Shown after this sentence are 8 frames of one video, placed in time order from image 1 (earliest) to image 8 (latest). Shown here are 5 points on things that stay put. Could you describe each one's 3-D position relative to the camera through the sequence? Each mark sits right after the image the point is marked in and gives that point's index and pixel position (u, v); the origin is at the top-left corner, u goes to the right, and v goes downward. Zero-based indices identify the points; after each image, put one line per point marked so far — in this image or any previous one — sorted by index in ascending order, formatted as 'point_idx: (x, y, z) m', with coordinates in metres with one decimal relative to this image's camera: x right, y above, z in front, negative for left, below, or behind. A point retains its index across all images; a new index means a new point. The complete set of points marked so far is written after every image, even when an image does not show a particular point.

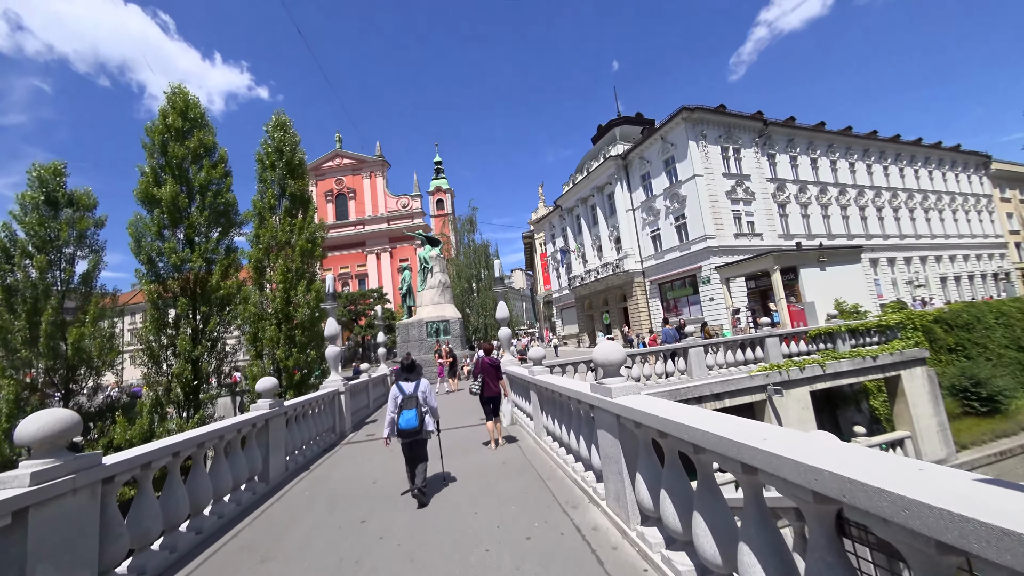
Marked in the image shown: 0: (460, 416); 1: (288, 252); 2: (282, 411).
0: (-1.4, -3.0, +9.4) m
1: (-6.6, +1.0, +11.2) m
2: (-3.2, -1.7, +5.4) m
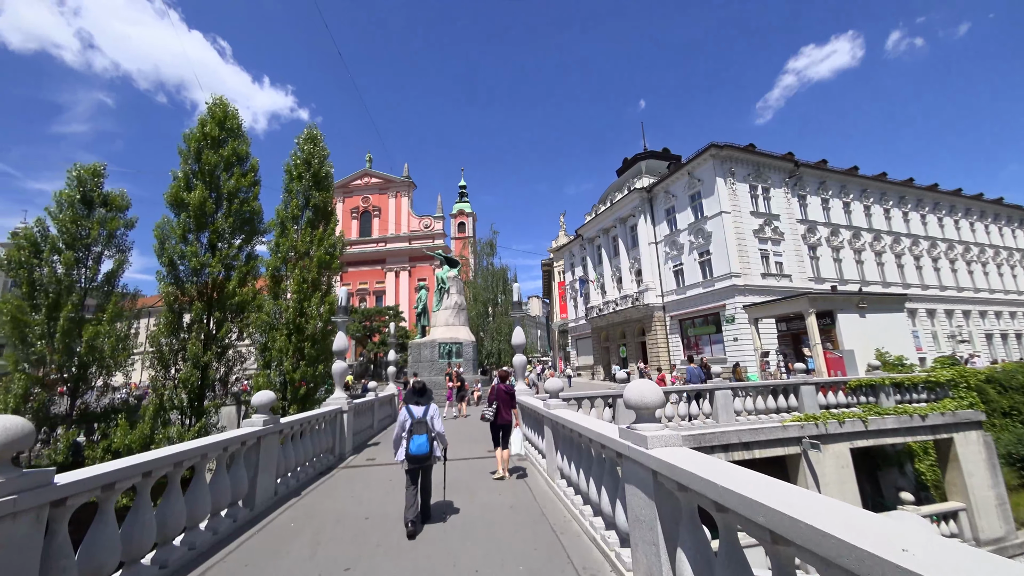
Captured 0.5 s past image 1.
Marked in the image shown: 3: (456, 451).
0: (-1.2, -3.5, +8.9) m
1: (-6.0, +0.7, +11.2) m
2: (-3.1, -1.8, +5.0) m
3: (-1.3, -3.4, +8.2) m
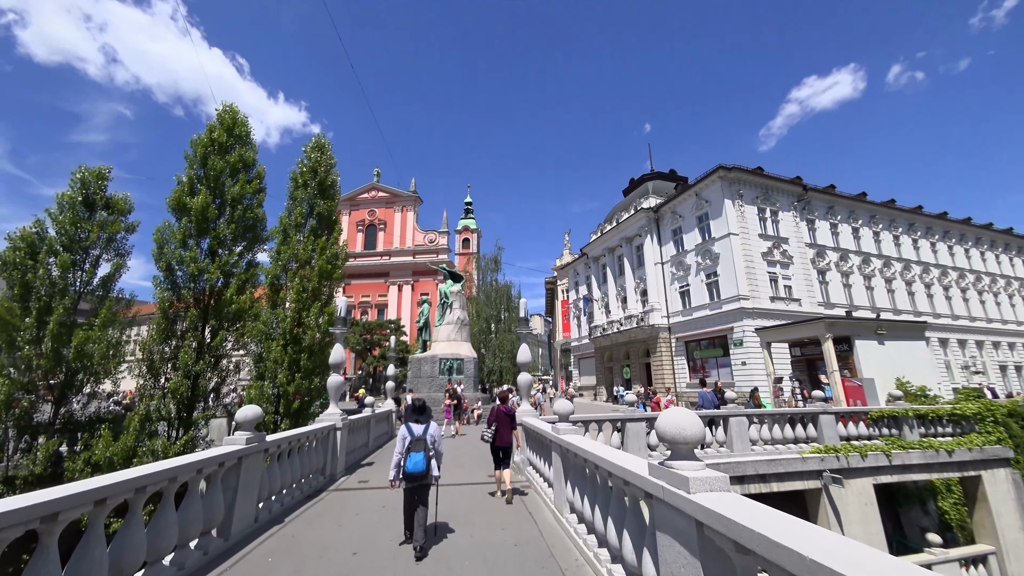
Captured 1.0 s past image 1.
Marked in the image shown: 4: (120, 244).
0: (-1.1, -3.8, +8.4) m
1: (-5.8, +0.5, +10.9) m
2: (-3.0, -1.9, +4.6) m
3: (-1.2, -3.7, +7.7) m
4: (-11.5, +1.3, +11.3) m
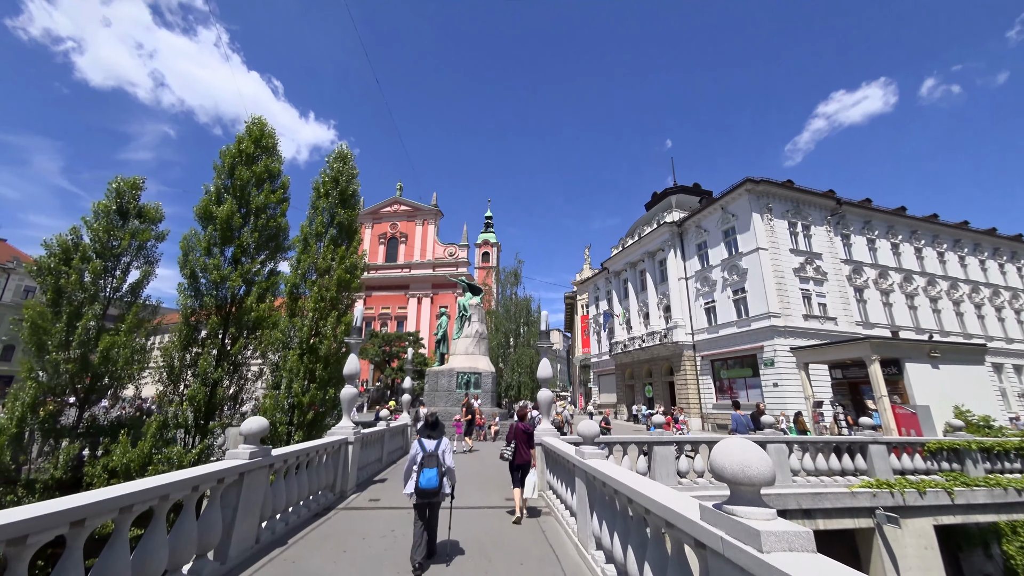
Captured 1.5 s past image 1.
0: (-0.7, -4.1, +7.9) m
1: (-5.2, +0.2, +10.8) m
2: (-2.8, -2.0, +4.3) m
3: (-0.9, -3.9, +7.3) m
4: (-10.8, +1.1, +11.6) m
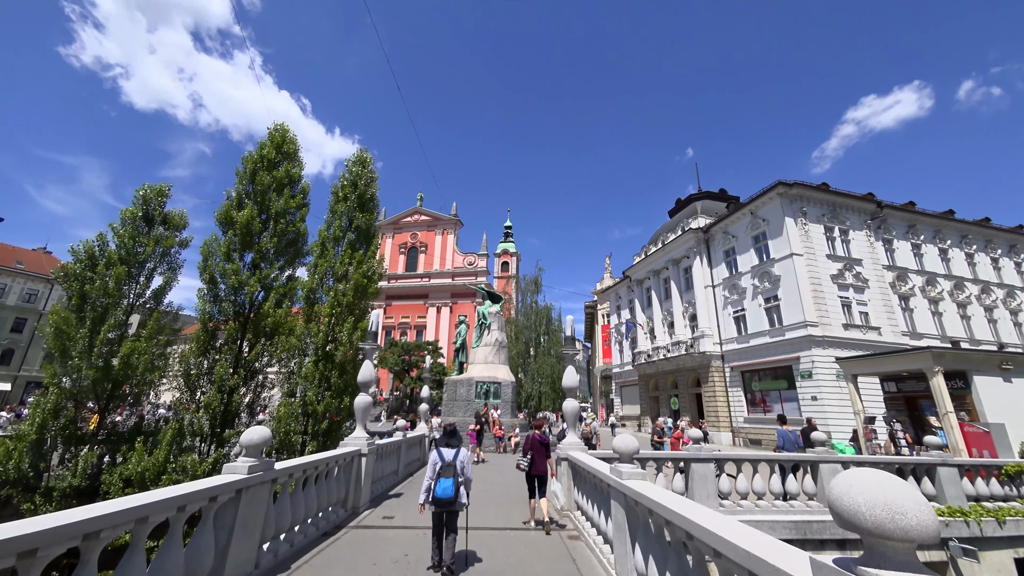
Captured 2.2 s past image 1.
0: (-0.3, -4.1, +7.4) m
1: (-4.7, +0.1, +10.6) m
2: (-2.5, -1.9, +3.9) m
3: (-0.5, -3.9, +6.8) m
4: (-10.2, +0.9, +11.6) m
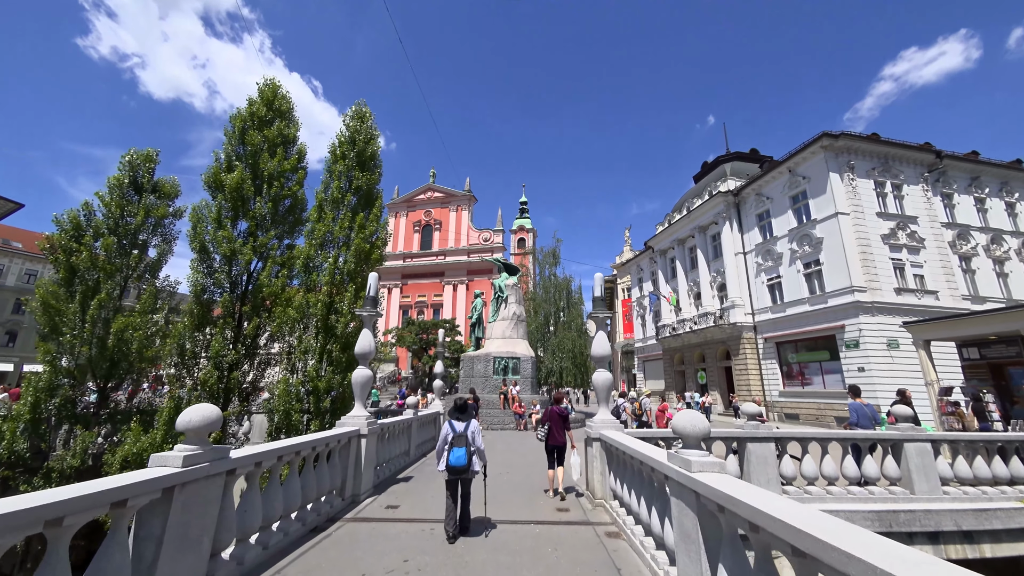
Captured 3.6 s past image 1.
0: (+0.1, -3.4, +6.5) m
1: (-4.2, +0.9, +9.7) m
2: (-2.3, -1.4, +3.0) m
3: (-0.1, -3.2, +5.9) m
4: (-9.7, +1.7, +10.9) m
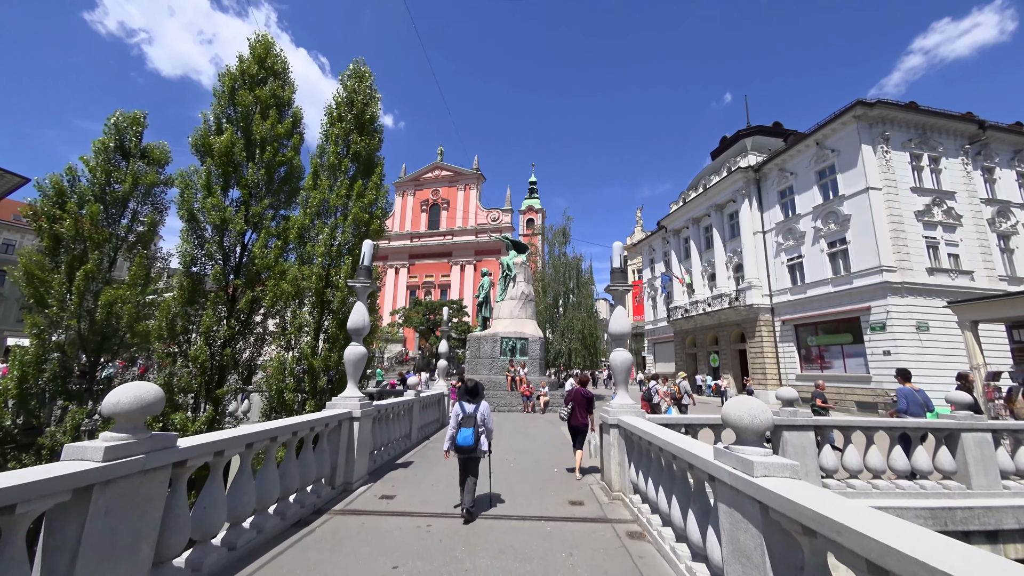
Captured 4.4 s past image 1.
0: (+0.2, -2.9, +6.0) m
1: (-4.0, +1.5, +9.0) m
2: (-2.2, -1.1, +2.5) m
3: (0.0, -2.8, +5.3) m
4: (-9.5, +2.4, +10.3) m
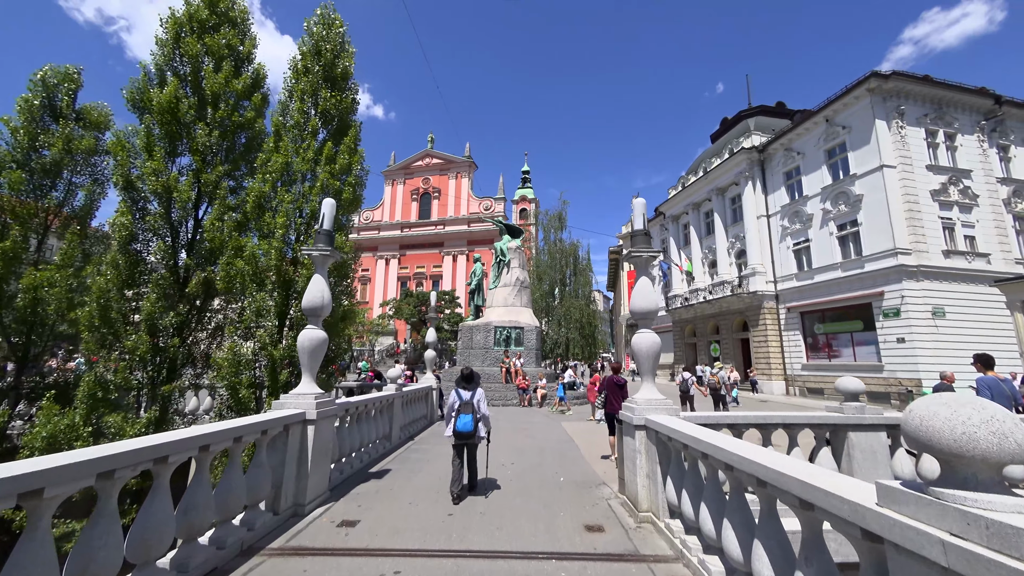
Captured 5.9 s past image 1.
0: (+0.2, -2.5, +4.9) m
1: (-4.1, +1.9, +7.8) m
2: (-2.2, -0.8, +1.3) m
3: (0.0, -2.4, +4.2) m
4: (-9.6, +2.8, +9.0) m
